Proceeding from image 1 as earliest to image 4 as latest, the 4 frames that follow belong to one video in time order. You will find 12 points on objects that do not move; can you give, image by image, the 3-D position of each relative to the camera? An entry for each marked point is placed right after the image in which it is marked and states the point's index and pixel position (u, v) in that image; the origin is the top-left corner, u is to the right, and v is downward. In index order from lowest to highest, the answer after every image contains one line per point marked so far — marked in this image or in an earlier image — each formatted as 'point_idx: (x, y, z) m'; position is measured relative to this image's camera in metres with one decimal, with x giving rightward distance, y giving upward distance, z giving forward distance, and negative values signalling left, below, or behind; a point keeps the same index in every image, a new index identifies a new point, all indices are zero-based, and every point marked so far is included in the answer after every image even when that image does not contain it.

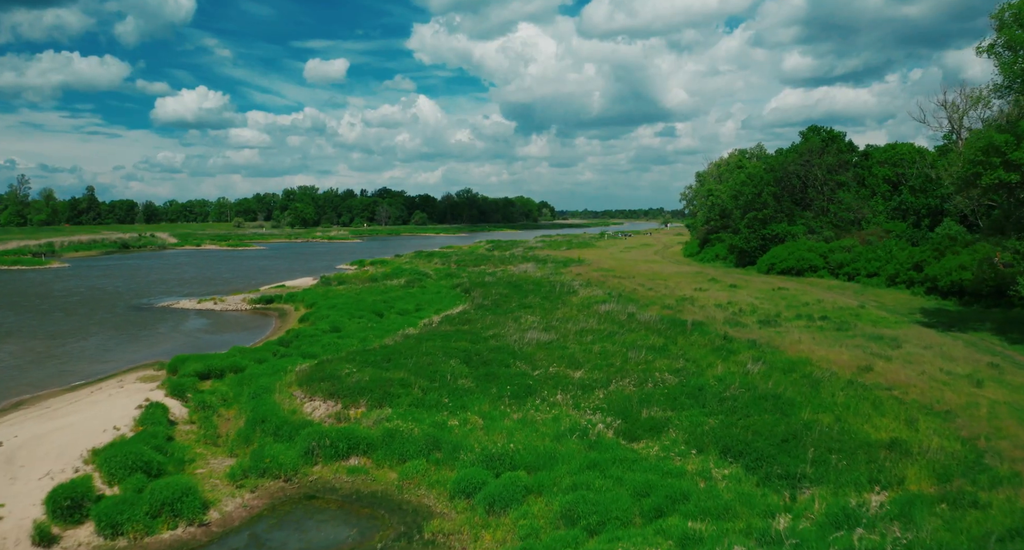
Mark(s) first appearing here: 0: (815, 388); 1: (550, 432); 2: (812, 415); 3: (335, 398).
0: (+9.7, -3.7, +18.6) m
1: (+1.1, -4.6, +17.2) m
2: (+8.5, -4.0, +16.5) m
3: (-5.9, -4.1, +19.4) m
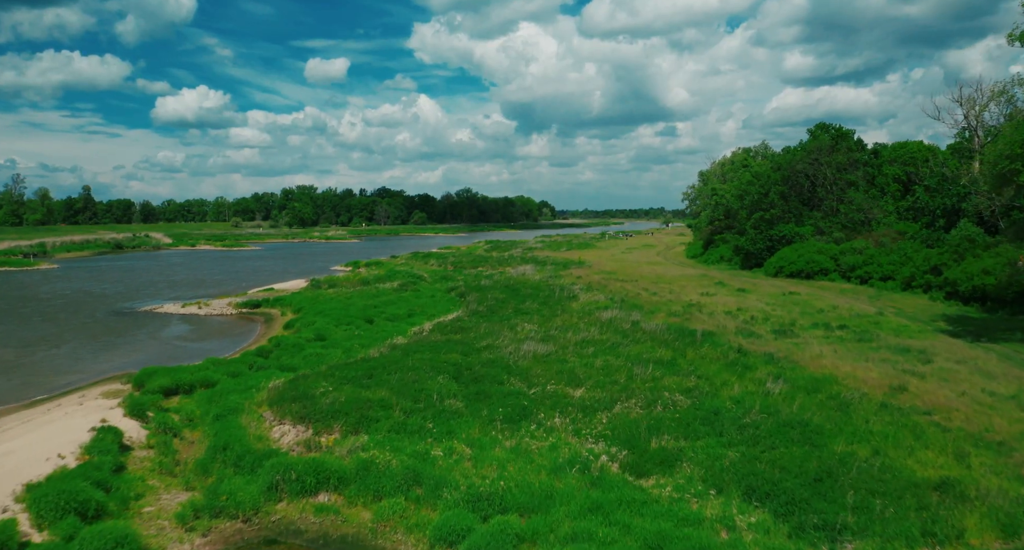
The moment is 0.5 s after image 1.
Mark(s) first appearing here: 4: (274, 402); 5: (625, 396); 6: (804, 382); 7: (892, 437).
0: (+9.4, -3.9, +16.5) m
1: (+0.9, -4.9, +15.2) m
2: (+8.3, -4.3, +14.4) m
3: (-6.1, -4.4, +17.3) m
4: (-7.9, -4.2, +19.2) m
5: (+3.6, -3.9, +18.8) m
6: (+9.5, -3.5, +19.0) m
7: (+9.8, -4.2, +15.1) m
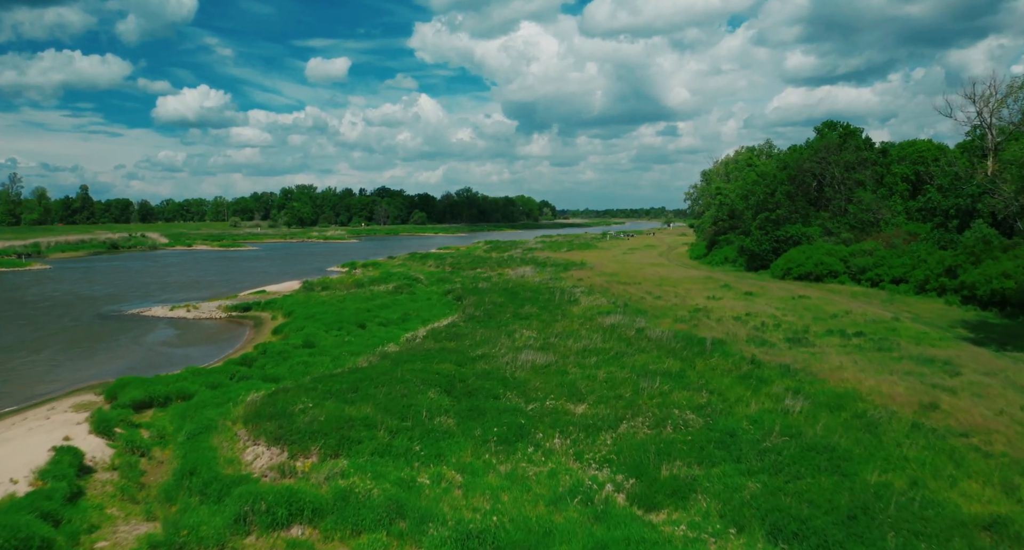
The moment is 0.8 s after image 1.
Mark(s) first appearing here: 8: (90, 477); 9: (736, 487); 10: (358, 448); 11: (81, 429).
0: (+9.3, -4.1, +14.9) m
1: (+0.7, -5.1, +13.6) m
2: (+8.1, -4.5, +12.9) m
3: (-6.2, -4.6, +15.8) m
4: (-8.0, -4.4, +17.7) m
5: (+3.5, -4.1, +17.3) m
6: (+9.4, -3.7, +17.5) m
7: (+9.7, -4.4, +13.6) m
8: (-11.9, -5.7, +16.4) m
9: (+4.9, -4.7, +12.9) m
10: (-4.1, -4.6, +15.5) m
11: (-14.4, -5.1, +19.4) m
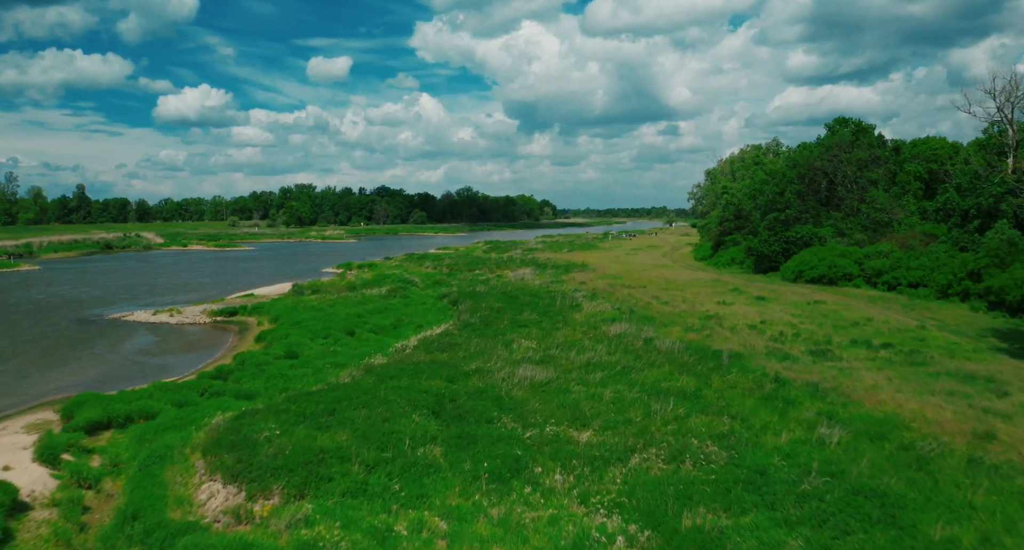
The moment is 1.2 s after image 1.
0: (+9.2, -4.4, +12.8) m
1: (+0.6, -5.4, +11.5) m
2: (+8.0, -4.7, +10.7) m
3: (-6.4, -4.8, +13.7) m
4: (-8.1, -4.6, +15.6) m
5: (+3.4, -4.4, +15.1) m
6: (+9.3, -4.0, +15.3) m
7: (+9.6, -4.7, +11.4) m
8: (-12.0, -5.9, +14.3) m
9: (+4.8, -4.9, +10.7) m
10: (-4.2, -4.8, +13.4) m
11: (-14.5, -5.4, +17.3) m
